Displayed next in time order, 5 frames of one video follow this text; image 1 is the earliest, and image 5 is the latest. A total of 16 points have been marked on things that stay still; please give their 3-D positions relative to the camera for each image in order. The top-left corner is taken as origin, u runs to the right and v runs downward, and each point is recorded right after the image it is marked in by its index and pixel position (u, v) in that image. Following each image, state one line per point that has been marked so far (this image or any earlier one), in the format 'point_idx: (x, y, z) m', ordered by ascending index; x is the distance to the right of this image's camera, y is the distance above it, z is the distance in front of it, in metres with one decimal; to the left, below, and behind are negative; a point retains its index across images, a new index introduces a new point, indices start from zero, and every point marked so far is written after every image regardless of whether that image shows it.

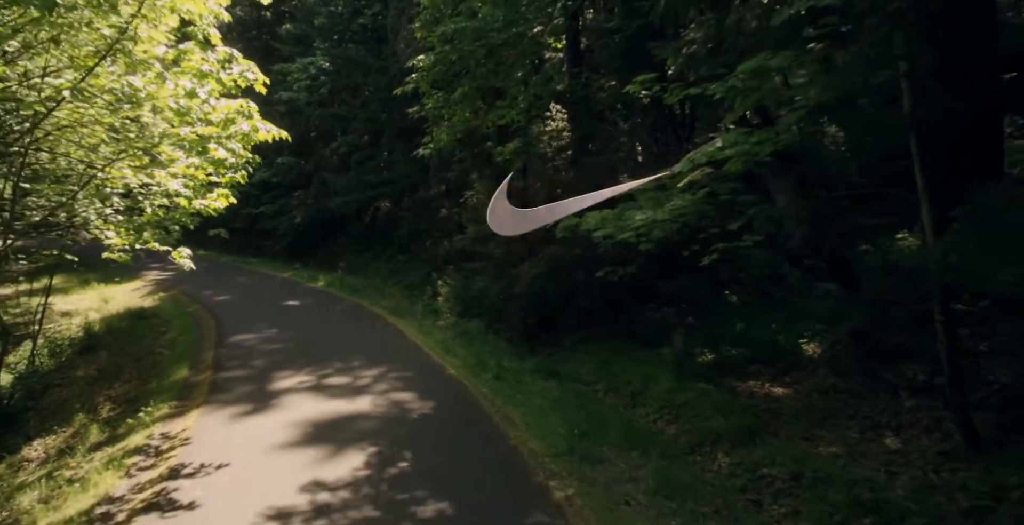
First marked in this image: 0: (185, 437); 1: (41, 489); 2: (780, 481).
0: (-3.8, -2.1, +8.1) m
1: (-5.1, -2.4, +7.4) m
2: (+2.6, -2.1, +6.6) m
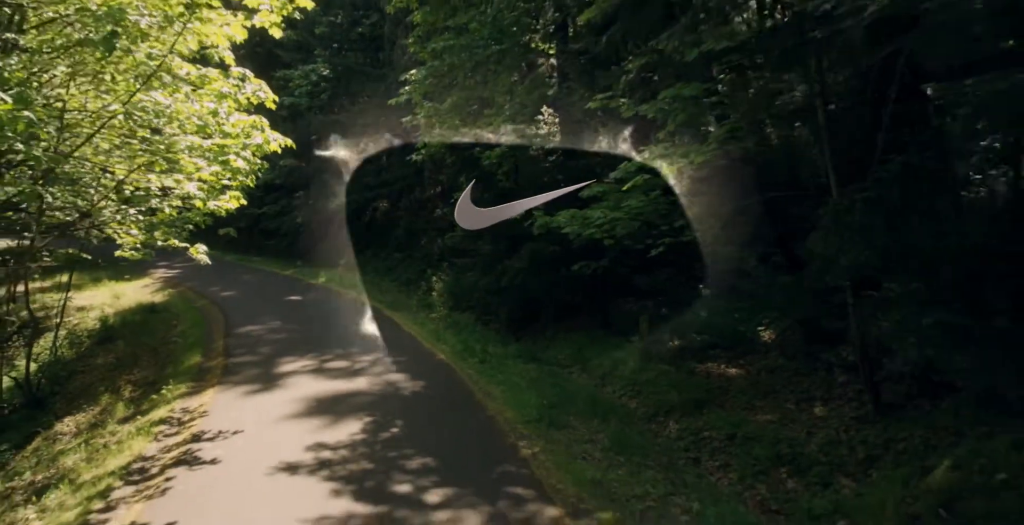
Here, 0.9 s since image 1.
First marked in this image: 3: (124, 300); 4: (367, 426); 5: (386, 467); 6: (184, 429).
0: (-4.1, -2.0, +9.2) m
1: (-5.3, -2.3, +8.5) m
2: (+2.3, -2.0, +7.7) m
3: (-11.1, -1.1, +19.6) m
4: (-1.8, -2.0, +8.3) m
5: (-1.3, -2.1, +6.9) m
6: (-4.1, -2.1, +8.5) m
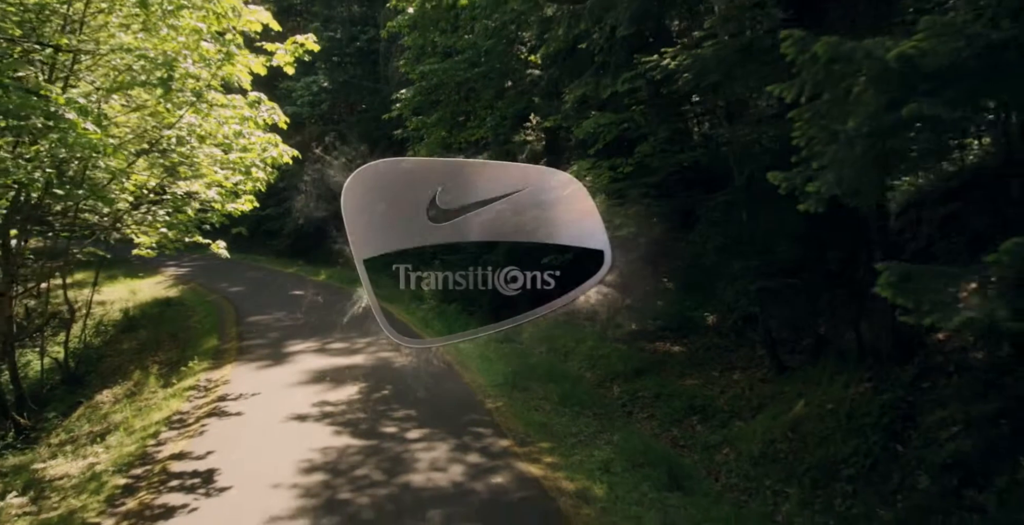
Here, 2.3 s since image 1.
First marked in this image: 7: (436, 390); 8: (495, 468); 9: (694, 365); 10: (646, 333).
0: (-4.6, -1.9, +10.9) m
1: (-5.8, -2.2, +10.2) m
2: (+1.9, -1.9, +9.5) m
3: (-11.5, -1.0, +21.3) m
4: (-2.2, -1.8, +10.0) m
5: (-1.7, -1.9, +8.7) m
6: (-4.5, -1.9, +10.2) m
7: (-1.1, -1.8, +9.9) m
8: (-0.2, -2.0, +6.8) m
9: (+2.9, -1.6, +10.8) m
10: (+2.4, -1.3, +12.5) m
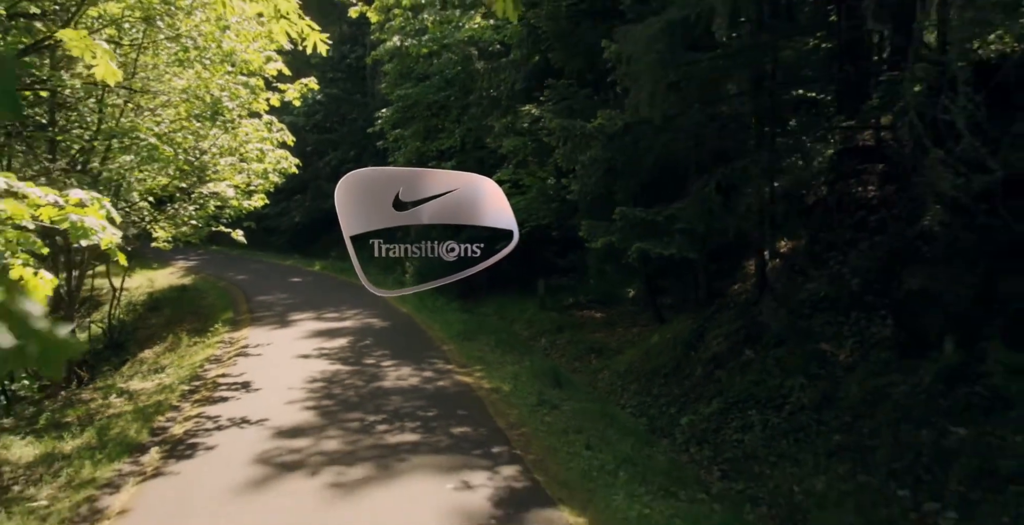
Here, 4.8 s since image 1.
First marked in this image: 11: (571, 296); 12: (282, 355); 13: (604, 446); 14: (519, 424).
0: (-5.5, -1.5, +14.1) m
1: (-6.7, -1.9, +13.4) m
2: (+1.0, -1.5, +12.7) m
3: (-12.6, -0.7, +24.4) m
4: (-3.1, -1.5, +13.2) m
5: (-2.6, -1.6, +11.9) m
6: (-5.4, -1.6, +13.4) m
7: (-2.0, -1.5, +13.1) m
8: (-1.0, -1.7, +10.0) m
9: (+1.9, -1.3, +14.1) m
10: (+1.5, -0.9, +15.7) m
11: (+1.4, -0.8, +16.1) m
12: (-4.0, -1.7, +12.0) m
13: (+0.9, -1.9, +7.1) m
14: (+0.1, -1.8, +7.8) m
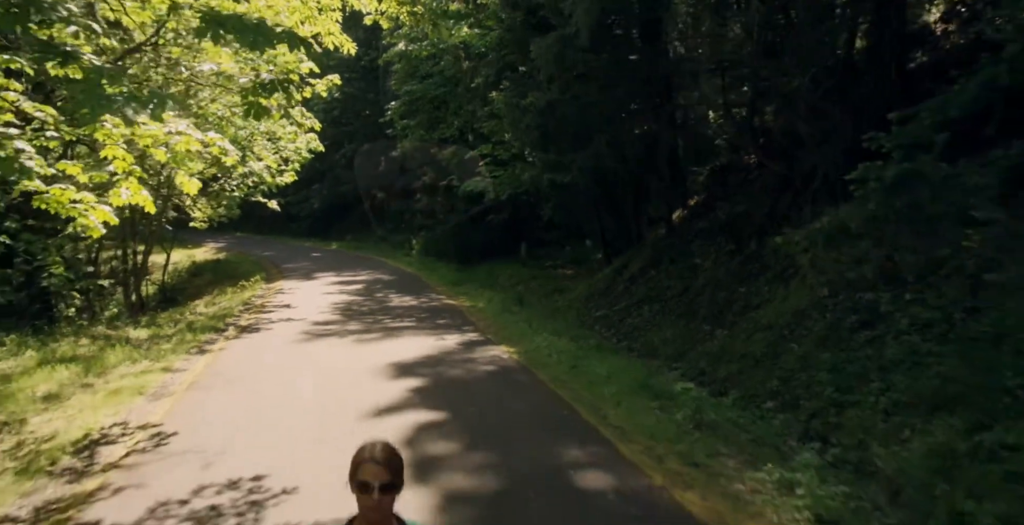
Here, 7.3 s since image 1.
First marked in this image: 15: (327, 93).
0: (-5.9, -0.6, +17.3) m
1: (-7.1, -1.0, +16.6) m
2: (+0.5, -0.6, +15.8) m
3: (-12.8, +0.2, +27.7) m
4: (-3.5, -0.6, +16.4) m
5: (-3.0, -0.7, +15.1) m
6: (-5.8, -0.7, +16.6) m
7: (-2.4, -0.6, +16.2) m
8: (-1.5, -0.8, +13.2) m
9: (+1.6, -0.4, +17.2) m
10: (+1.1, 0.0, +18.8) m
11: (+1.0, +0.1, +19.2) m
12: (-4.5, -0.7, +15.2) m
13: (+0.4, -1.0, +10.2) m
14: (-0.4, -0.9, +11.0) m
15: (-4.1, +3.8, +15.1) m
